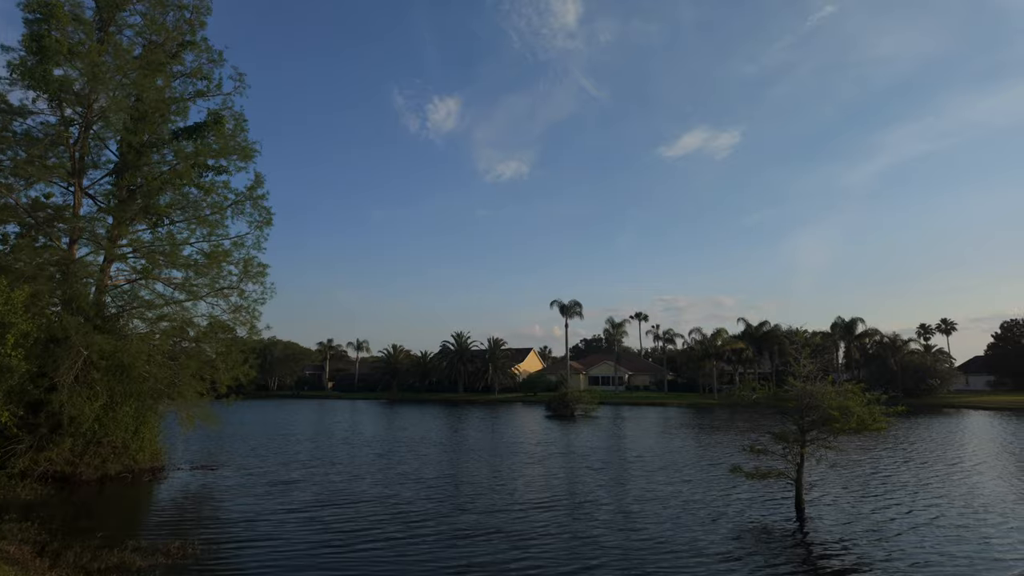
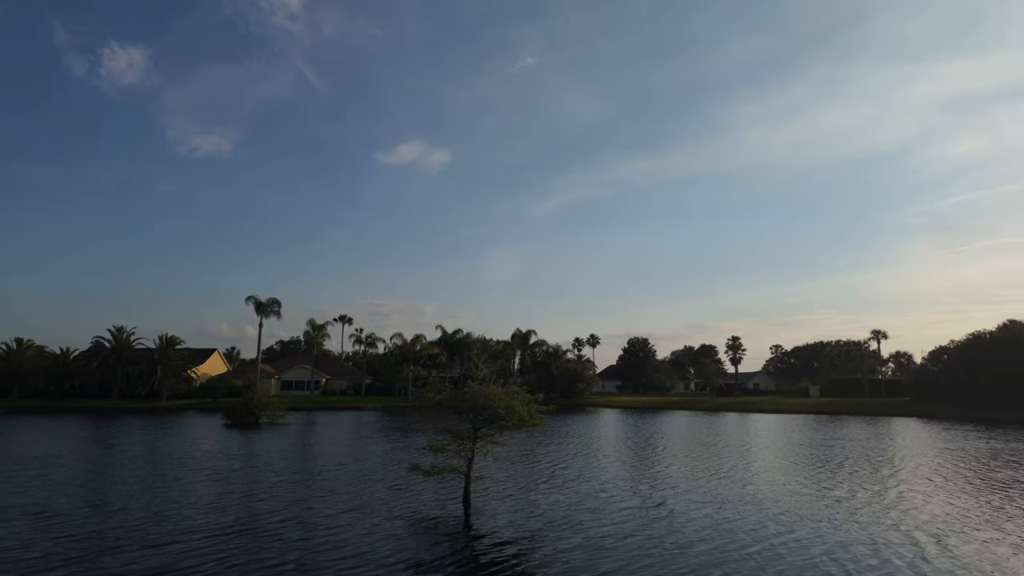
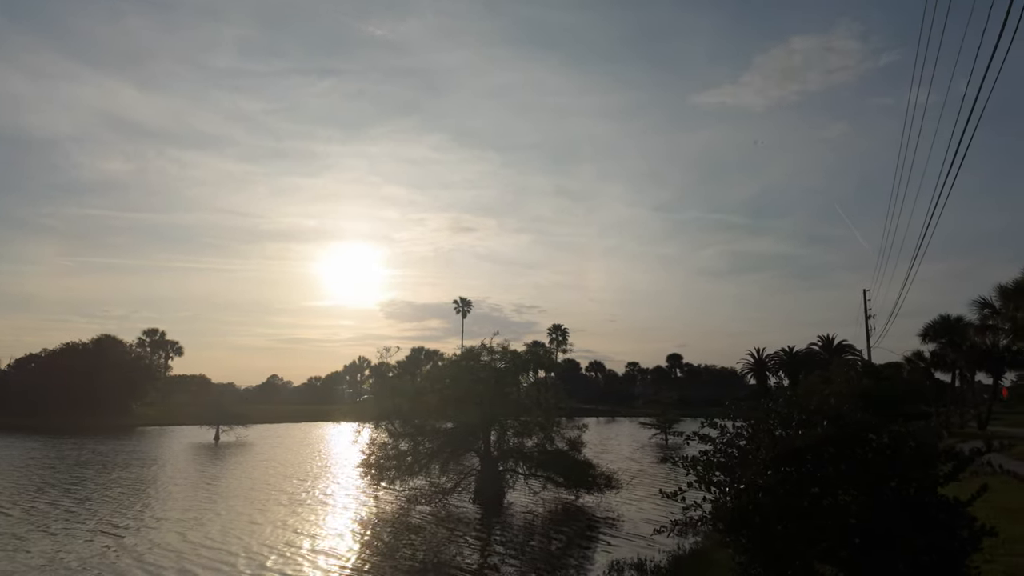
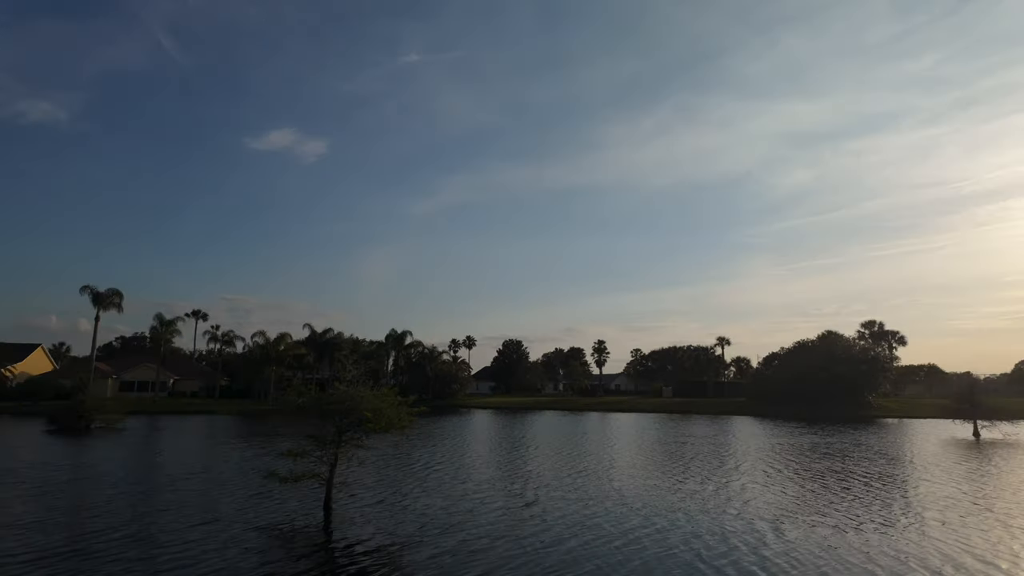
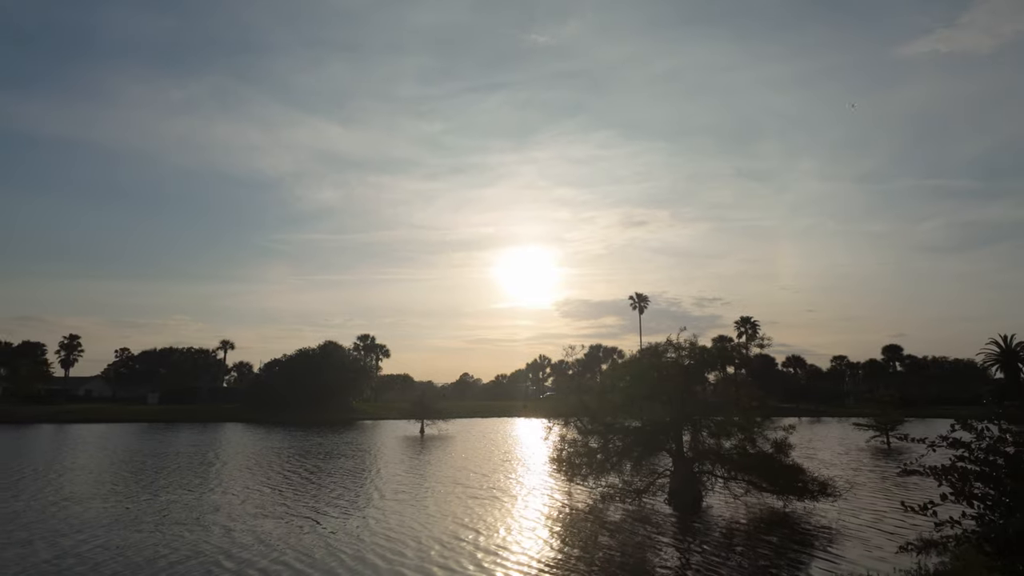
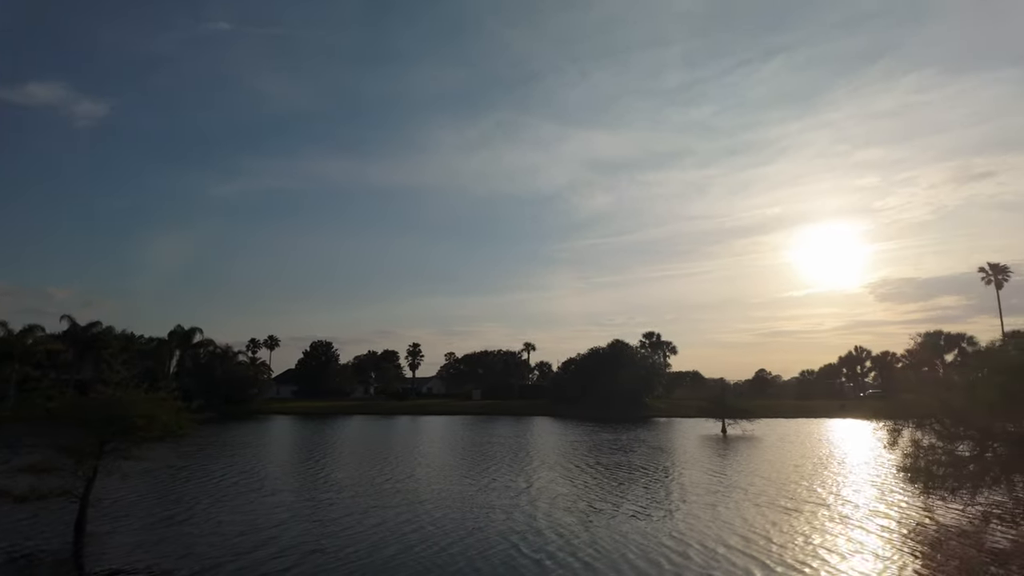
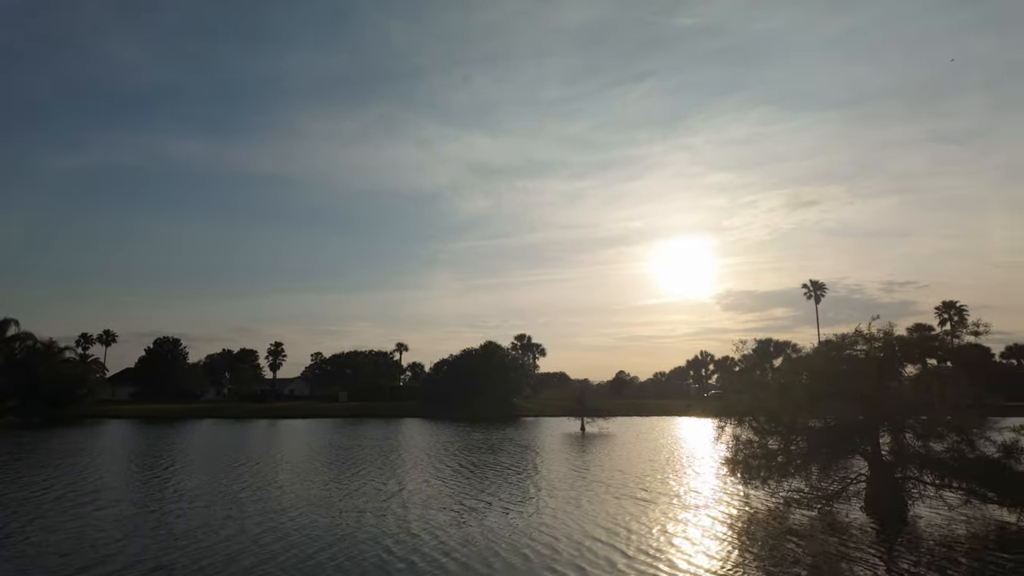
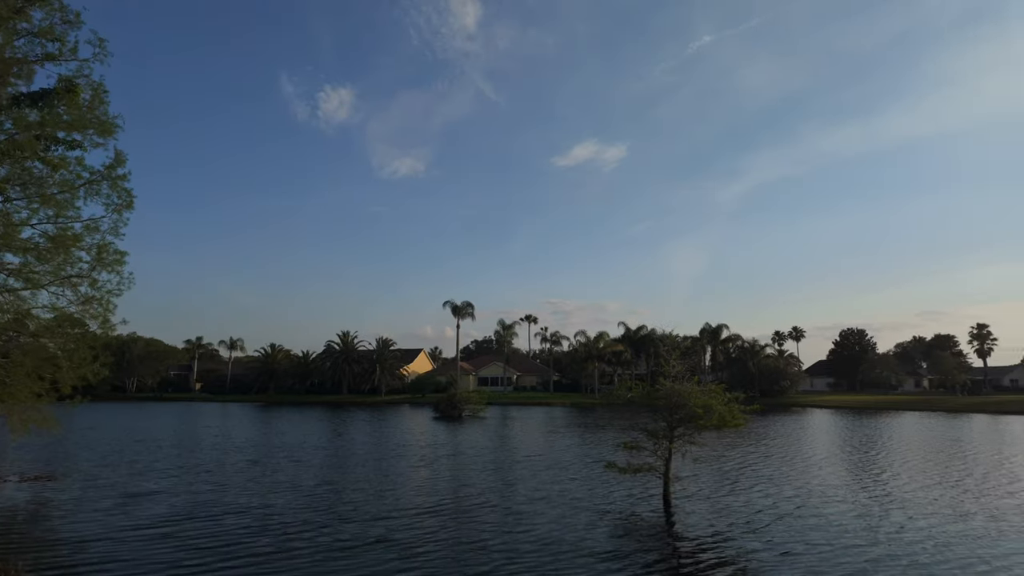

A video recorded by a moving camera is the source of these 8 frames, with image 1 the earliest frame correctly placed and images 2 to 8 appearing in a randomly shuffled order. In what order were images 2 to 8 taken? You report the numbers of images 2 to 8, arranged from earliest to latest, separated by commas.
8, 2, 4, 6, 7, 5, 3
